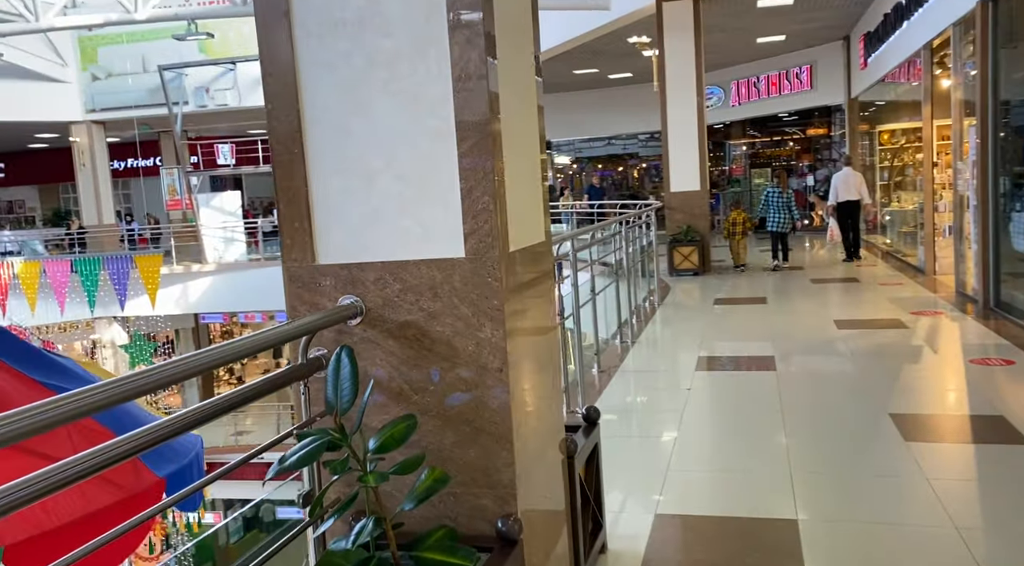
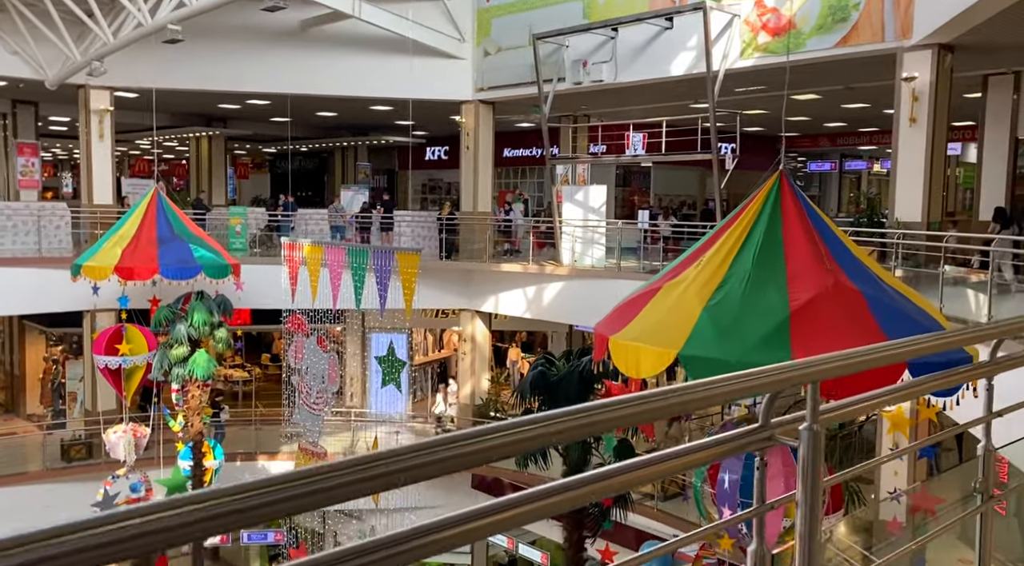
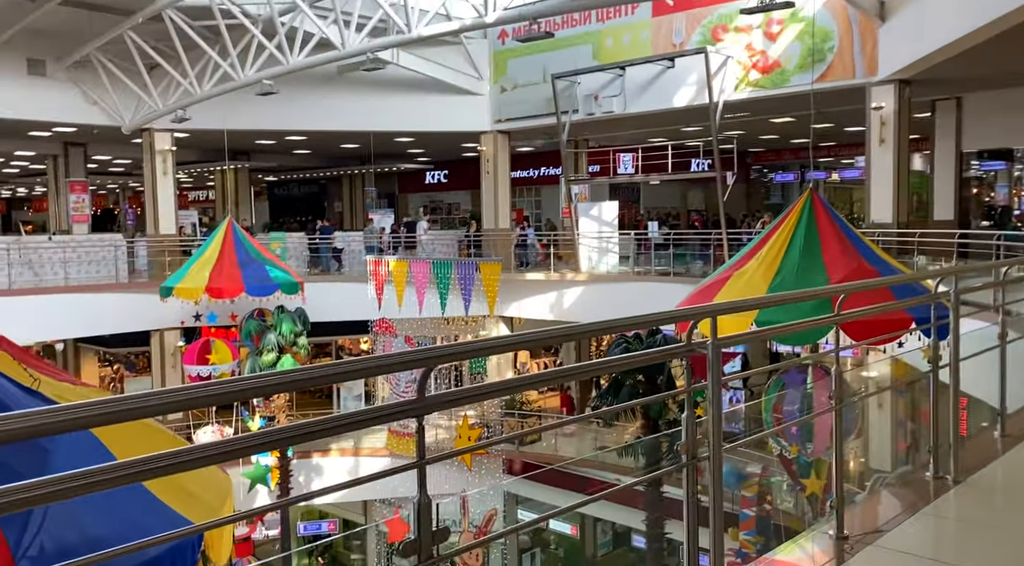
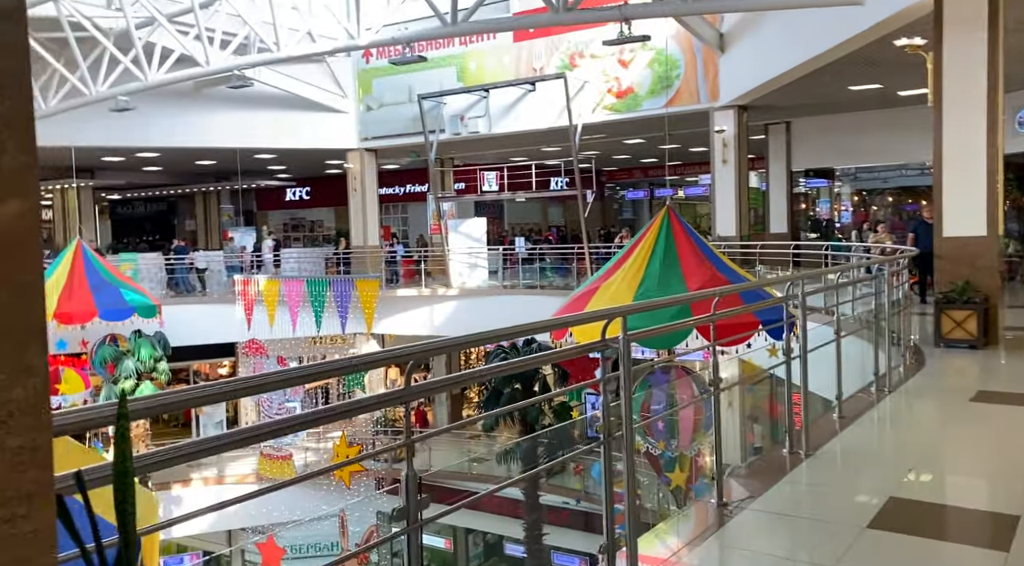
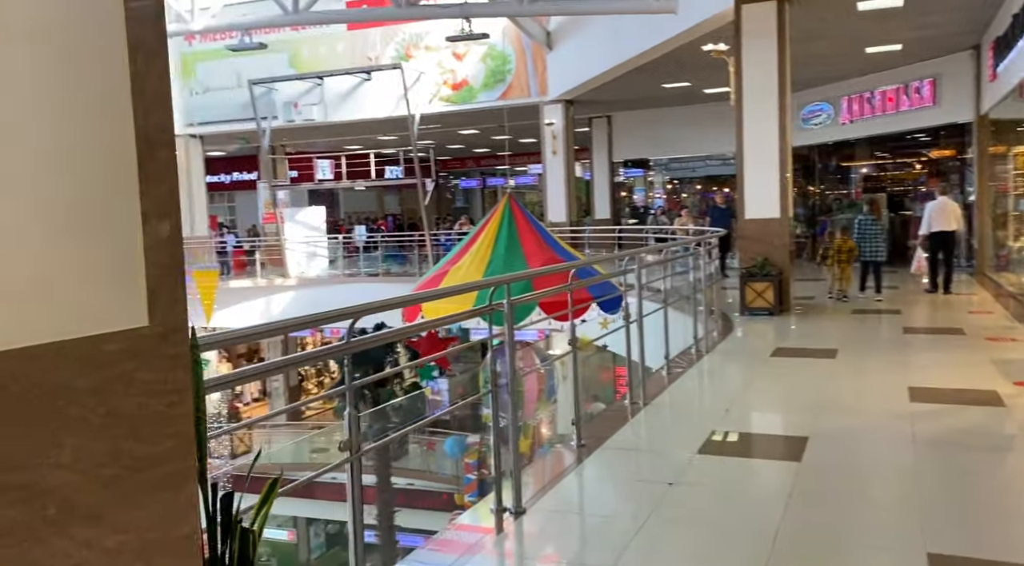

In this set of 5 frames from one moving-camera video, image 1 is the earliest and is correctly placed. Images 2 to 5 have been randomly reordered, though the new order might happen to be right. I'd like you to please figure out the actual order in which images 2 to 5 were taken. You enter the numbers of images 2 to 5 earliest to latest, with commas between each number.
5, 4, 3, 2
